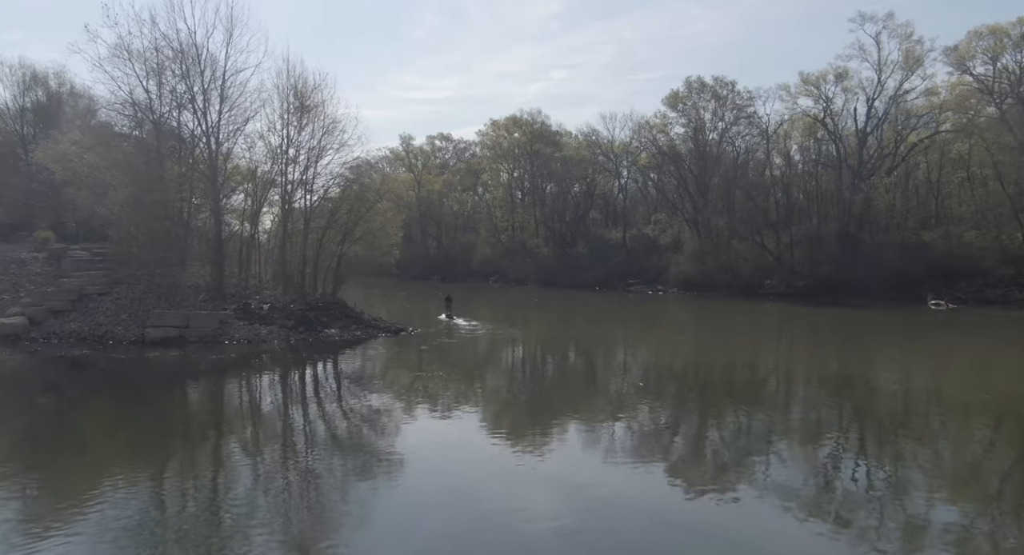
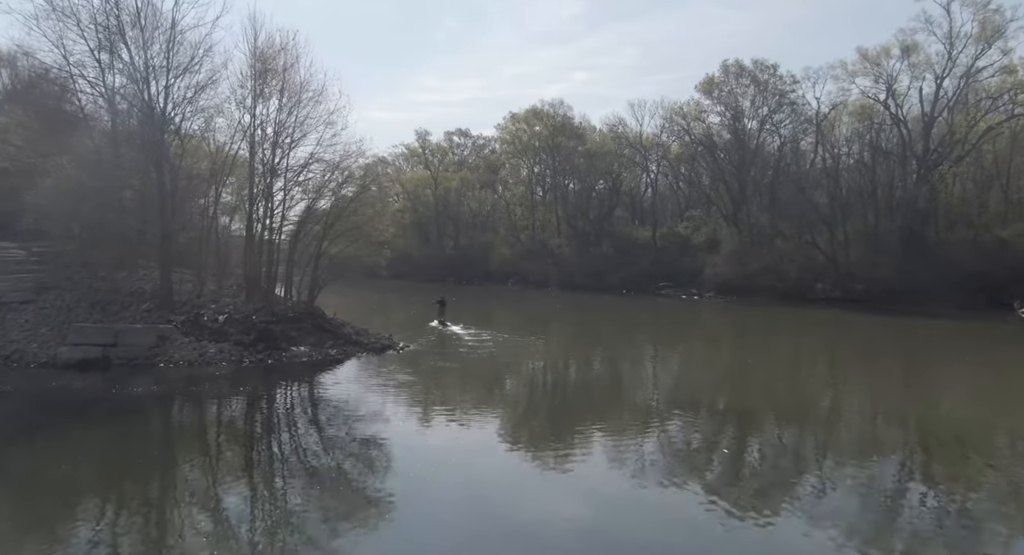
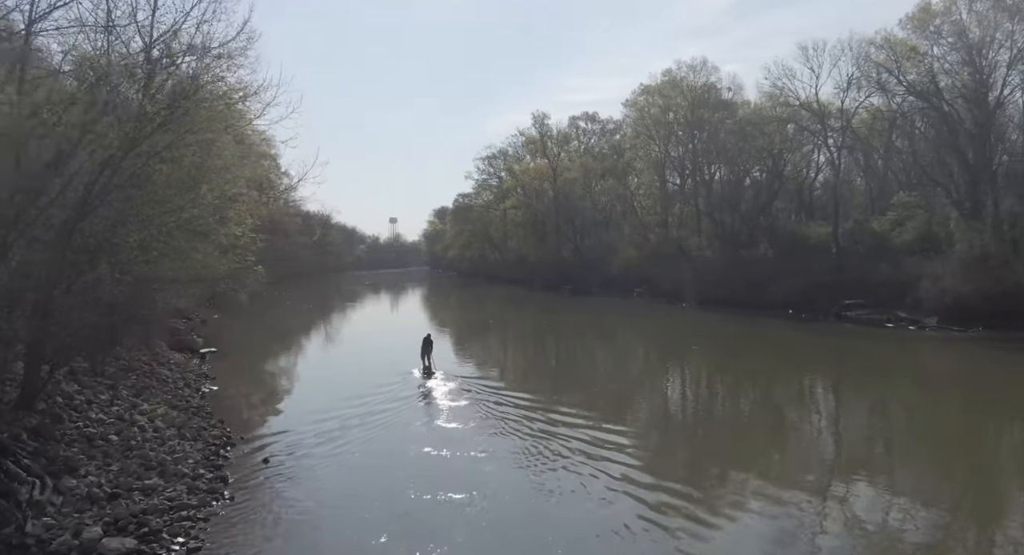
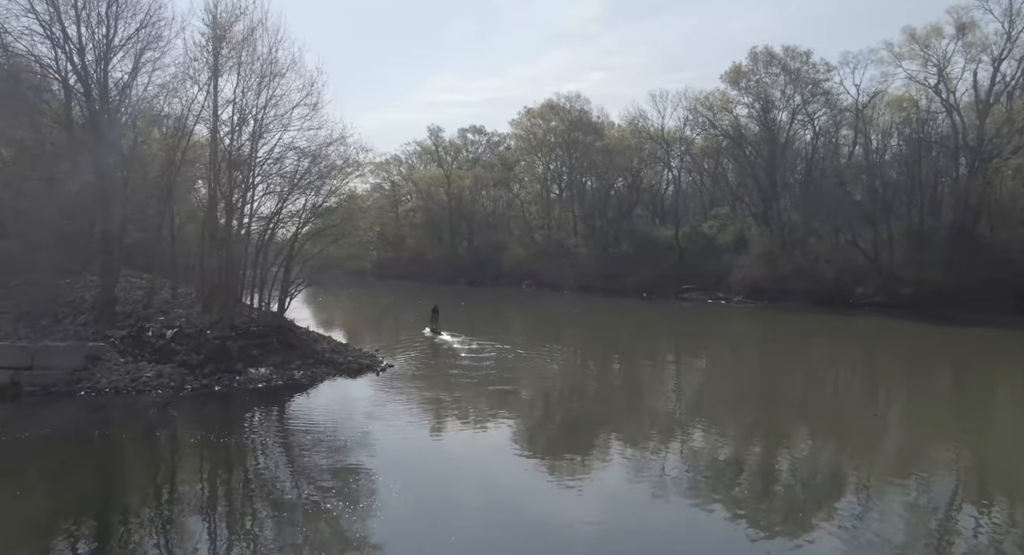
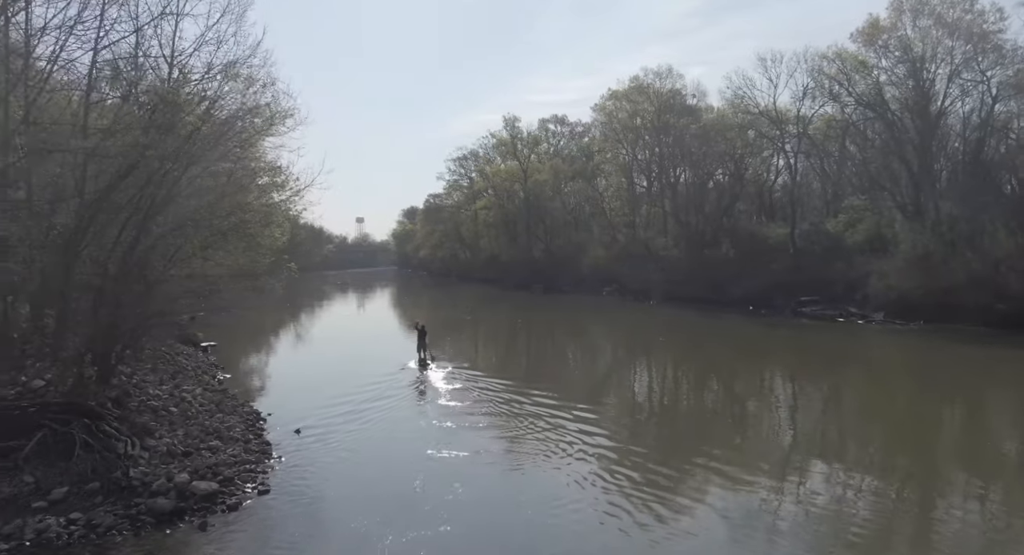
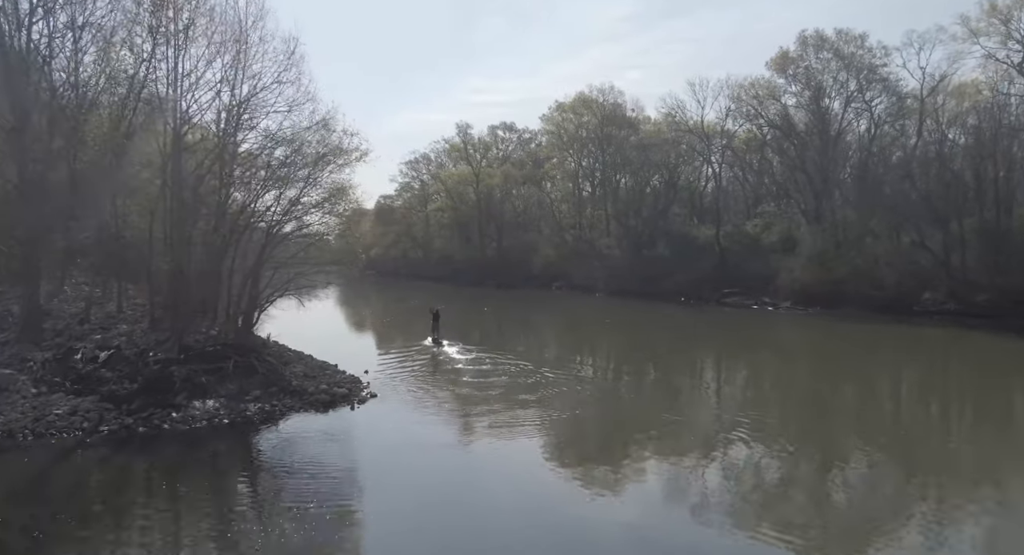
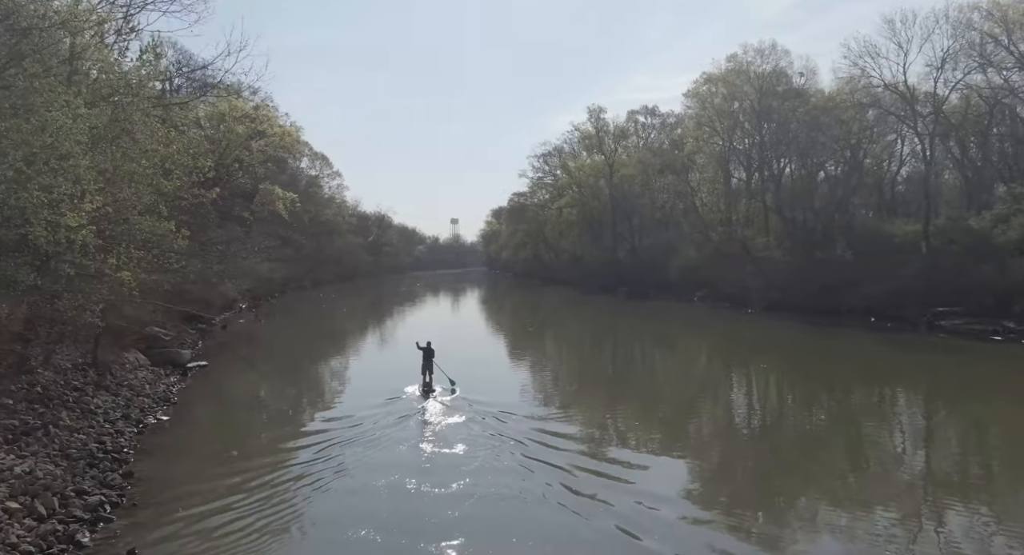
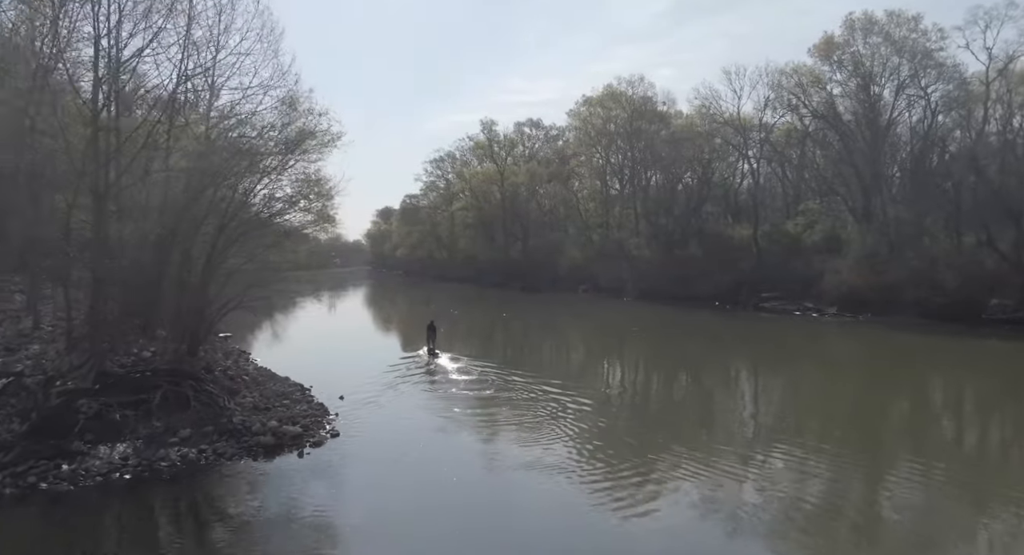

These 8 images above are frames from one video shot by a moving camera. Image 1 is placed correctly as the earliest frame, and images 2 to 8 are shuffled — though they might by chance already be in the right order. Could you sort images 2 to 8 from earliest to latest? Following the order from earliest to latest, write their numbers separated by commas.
2, 4, 6, 8, 5, 3, 7
